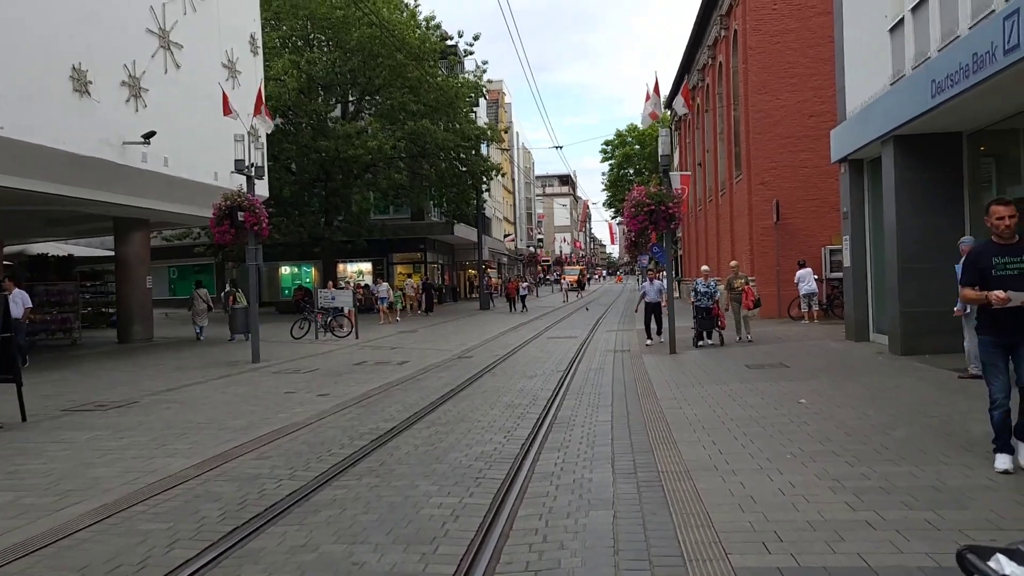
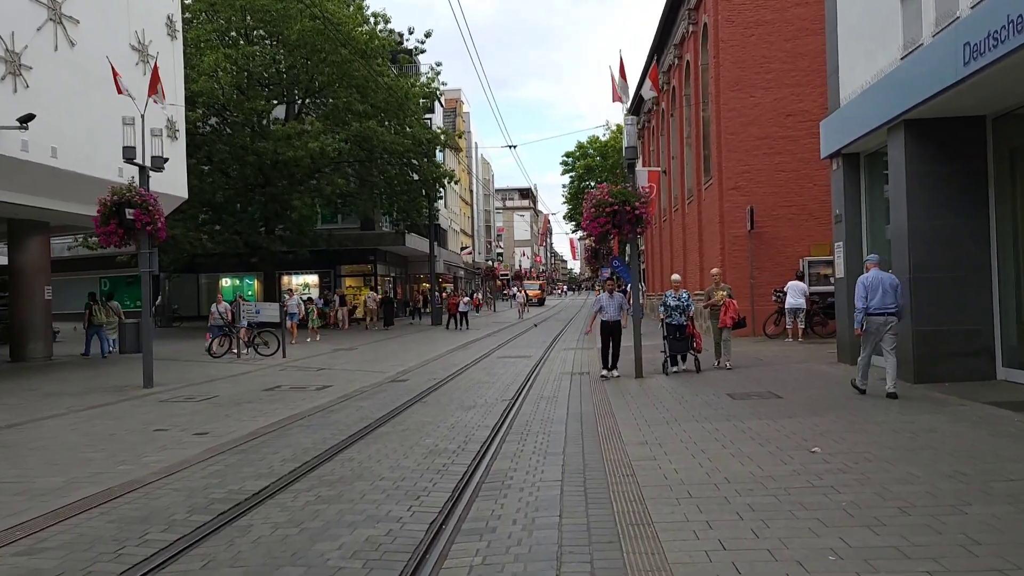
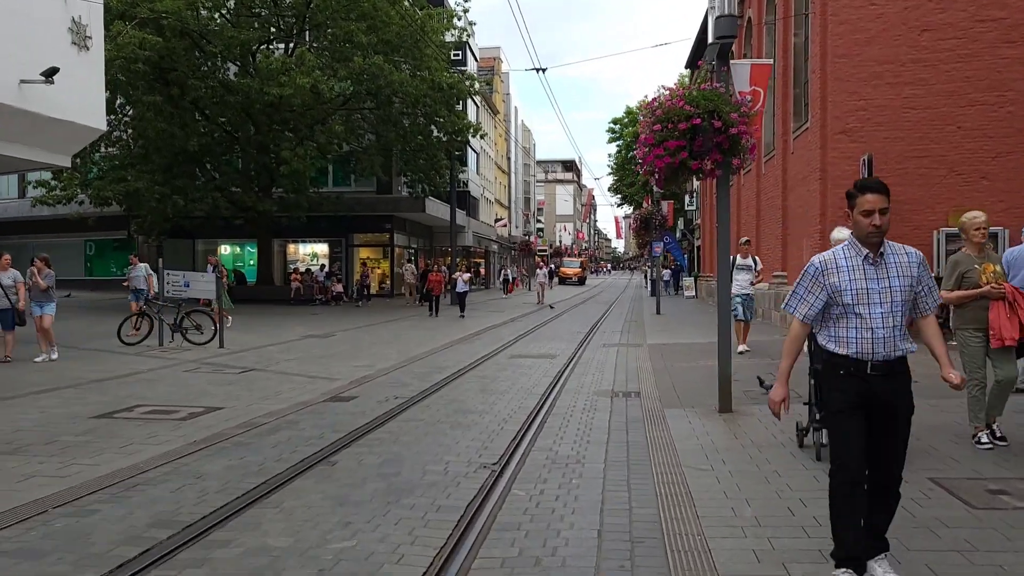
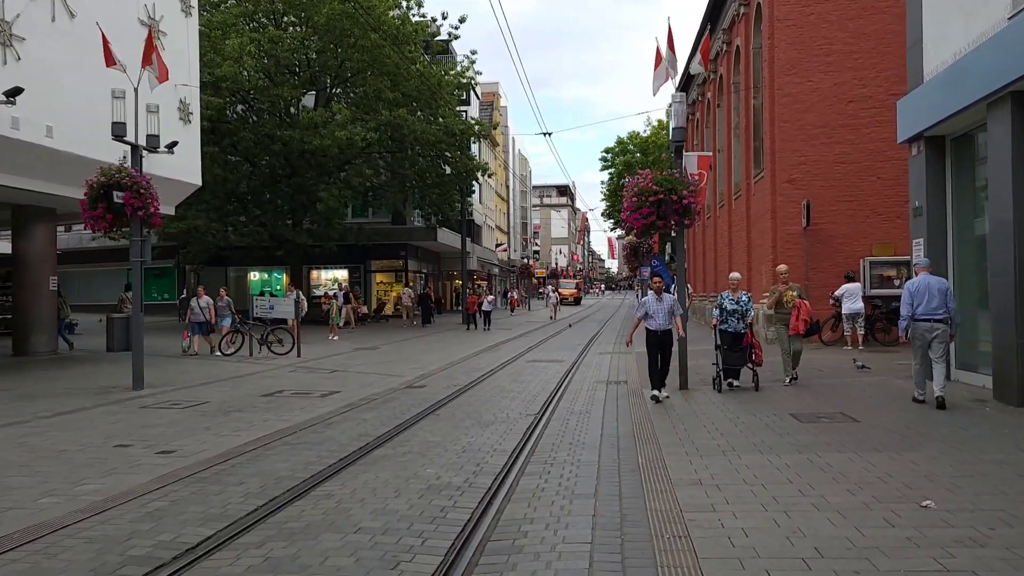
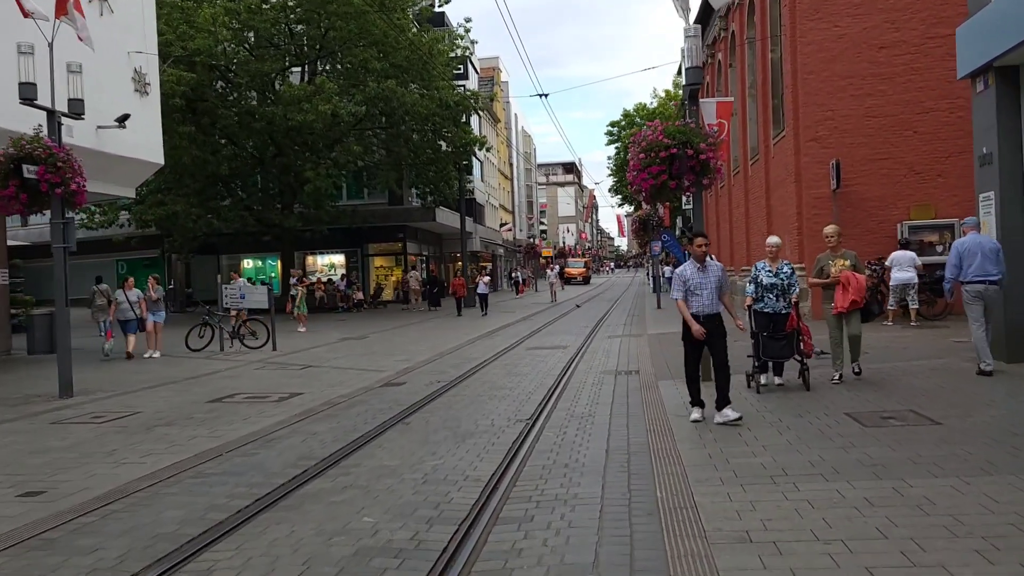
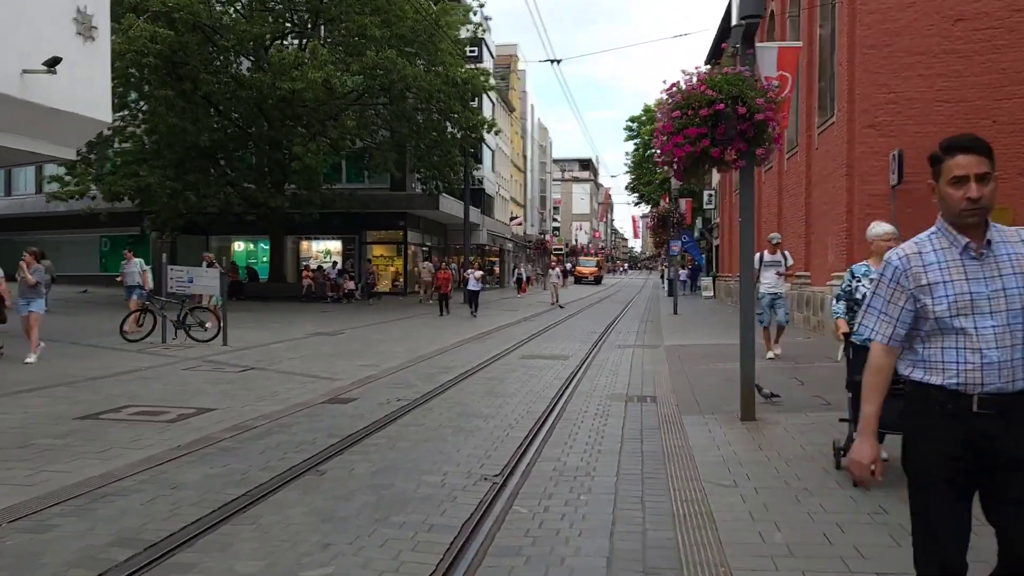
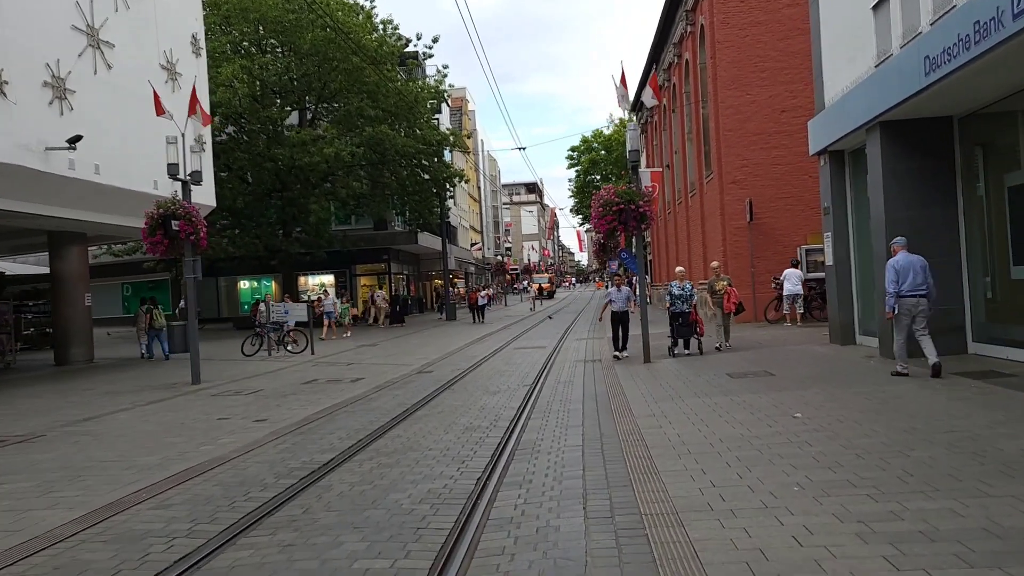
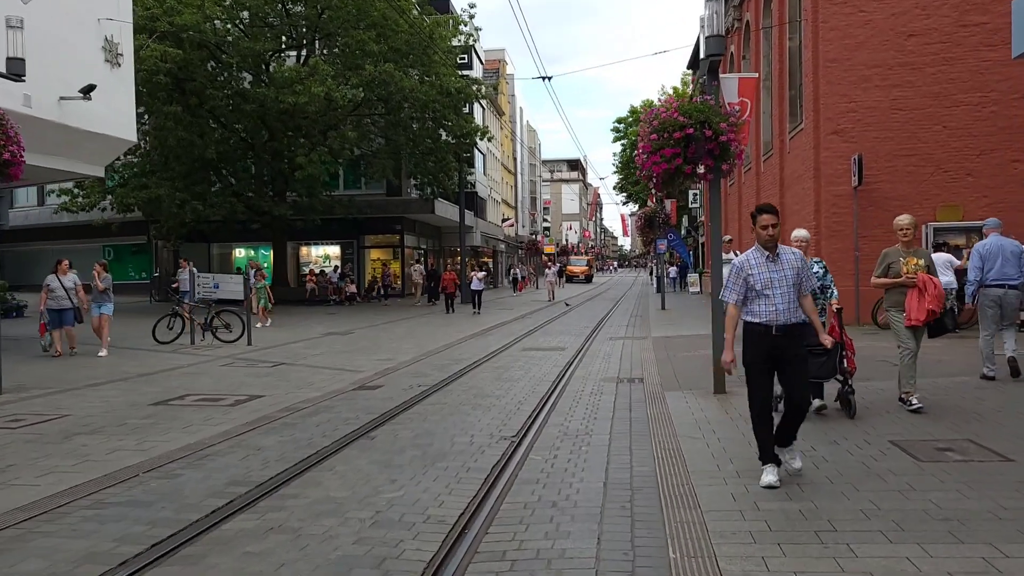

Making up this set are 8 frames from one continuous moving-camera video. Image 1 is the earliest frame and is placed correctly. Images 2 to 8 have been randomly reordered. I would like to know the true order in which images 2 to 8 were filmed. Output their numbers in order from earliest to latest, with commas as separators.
7, 2, 4, 5, 8, 3, 6
